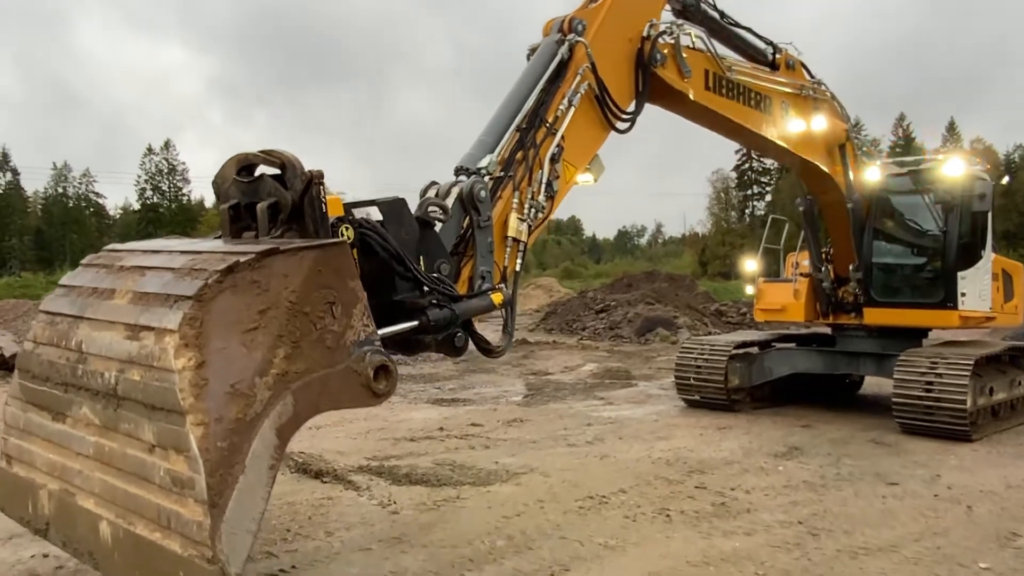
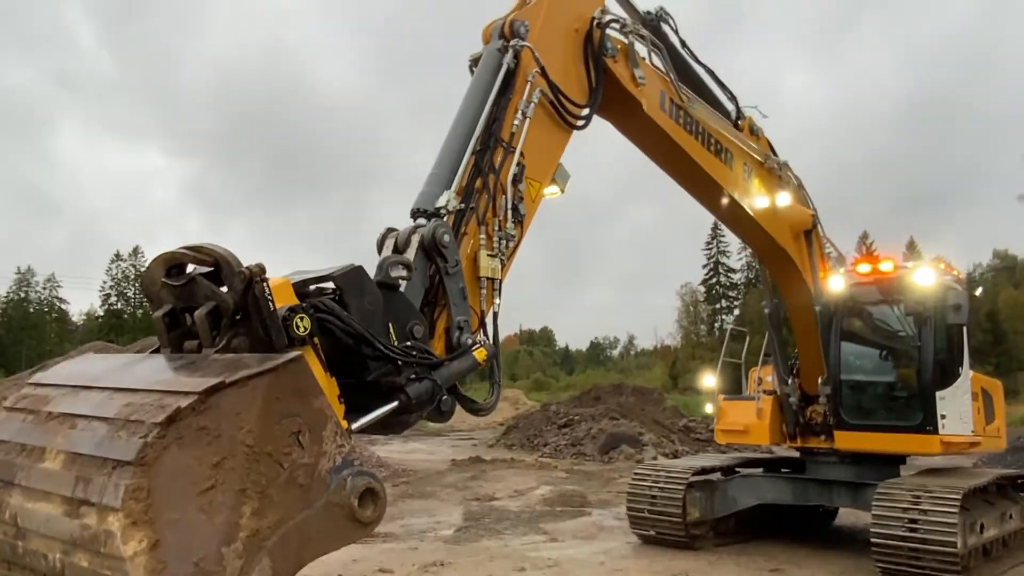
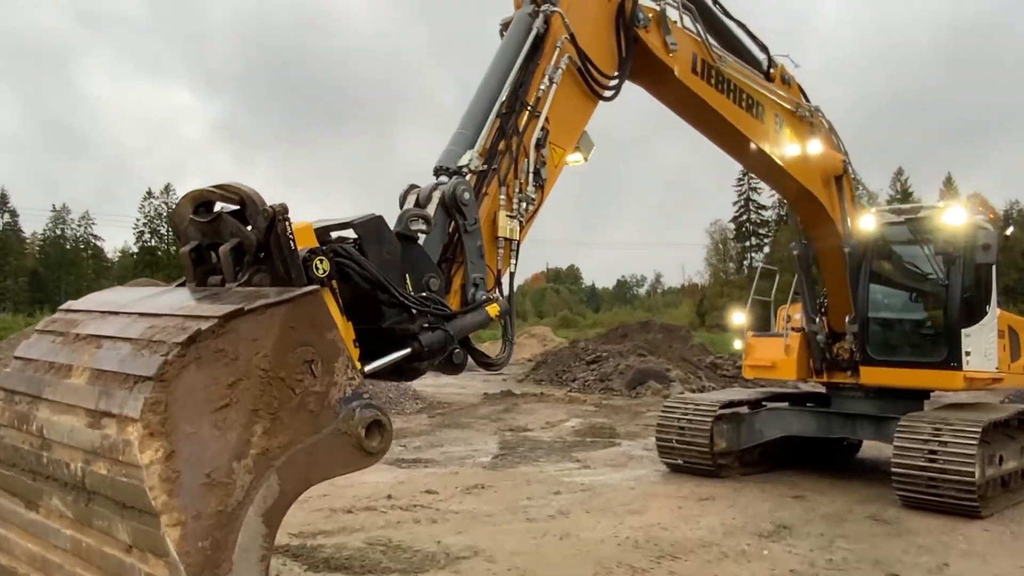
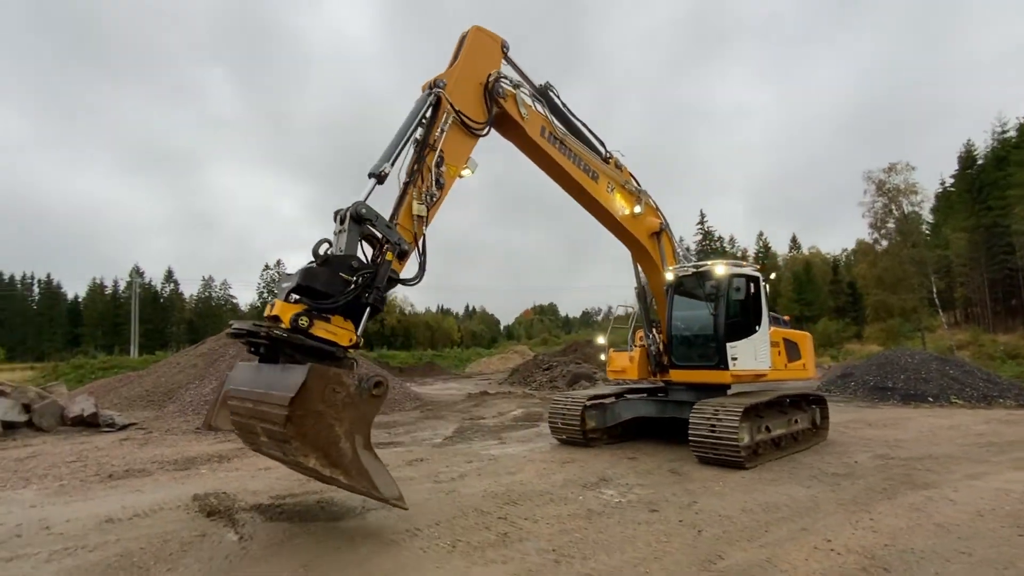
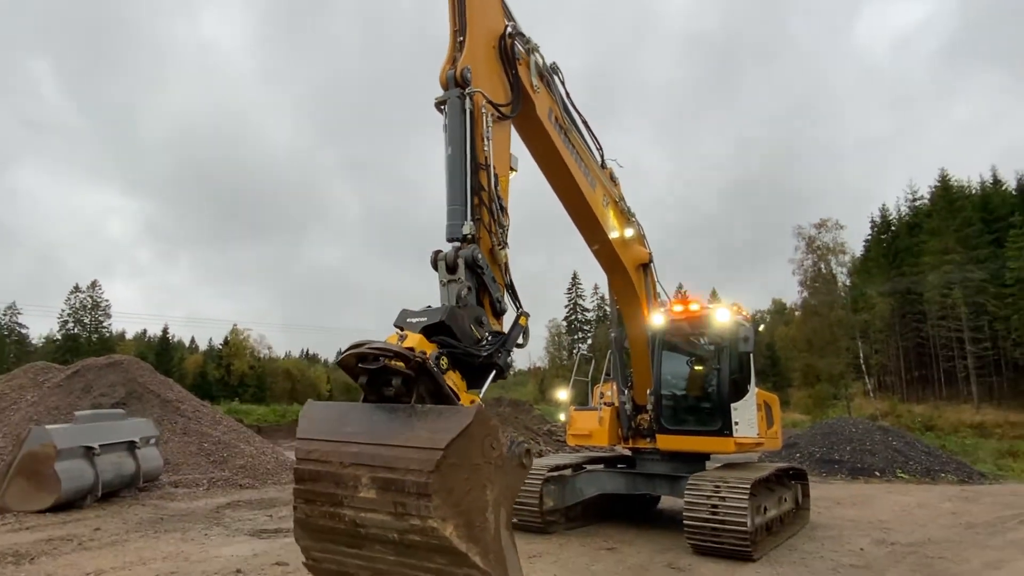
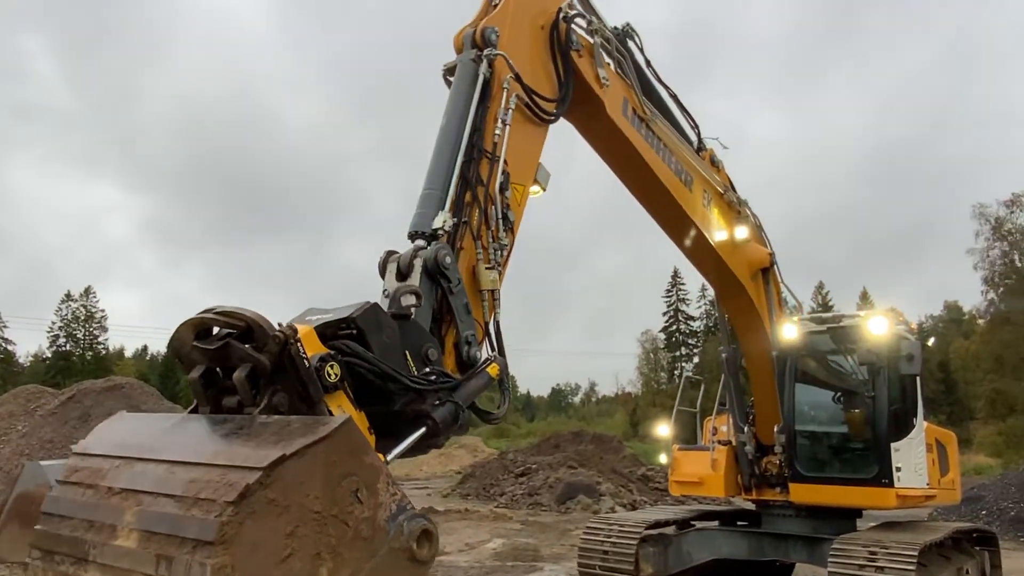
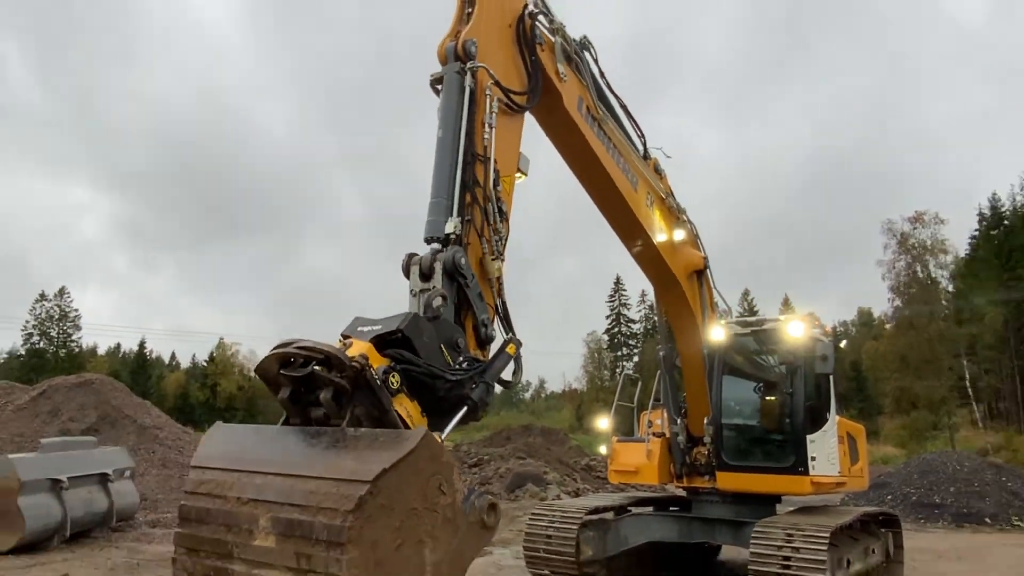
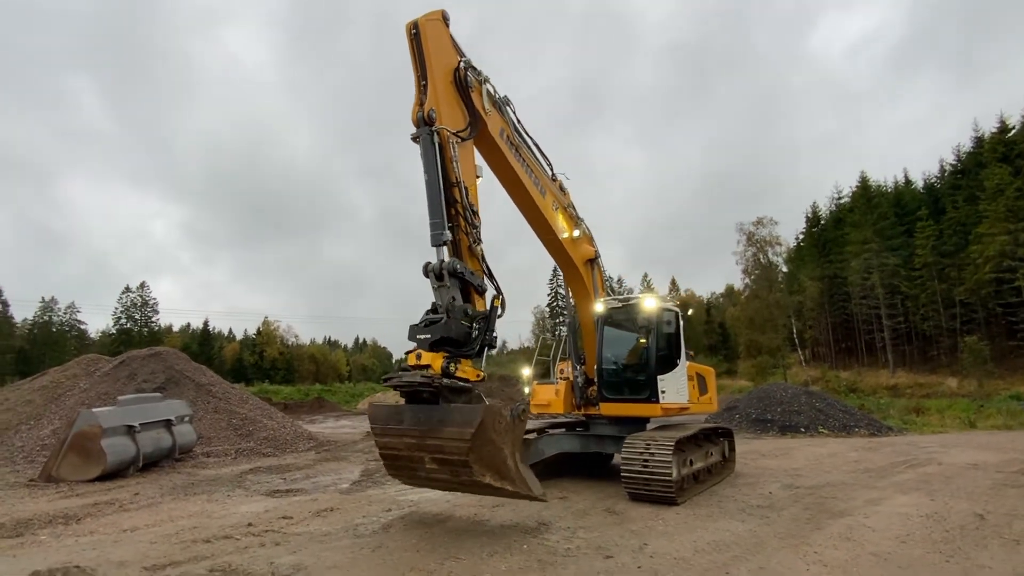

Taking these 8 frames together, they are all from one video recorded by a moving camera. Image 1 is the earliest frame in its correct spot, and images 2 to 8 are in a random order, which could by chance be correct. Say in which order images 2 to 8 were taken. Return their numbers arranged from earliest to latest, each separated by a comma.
3, 2, 6, 7, 5, 8, 4
